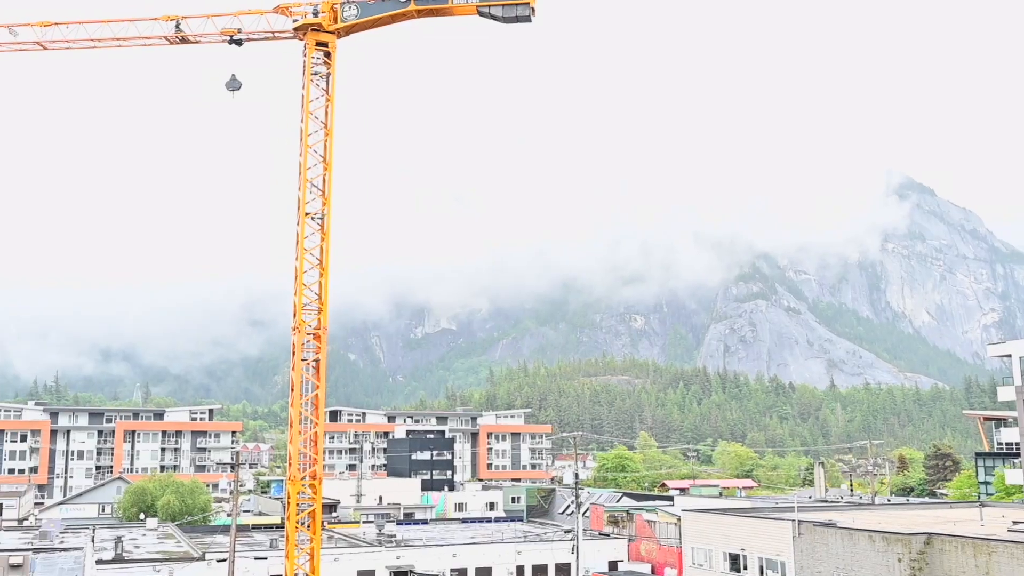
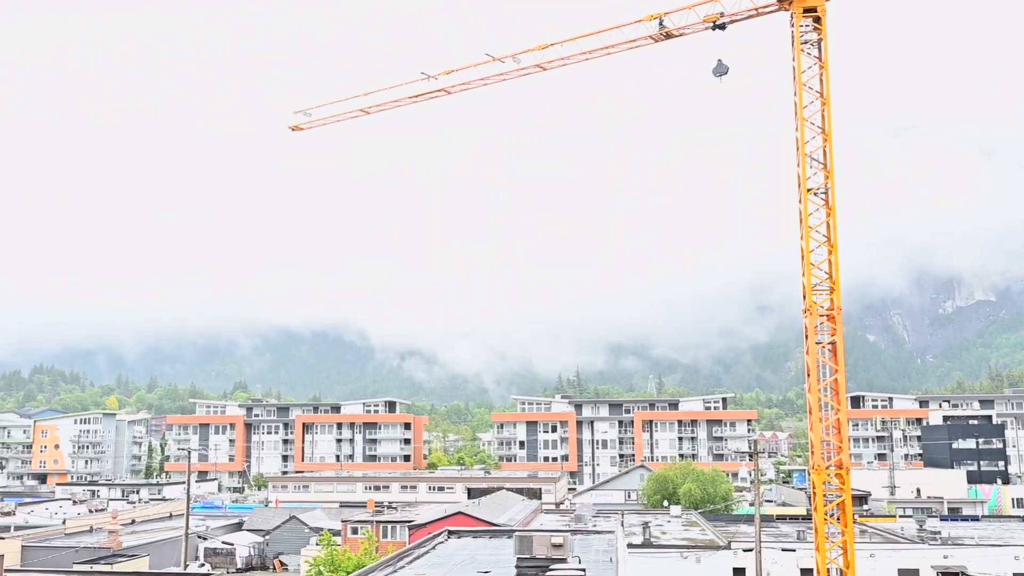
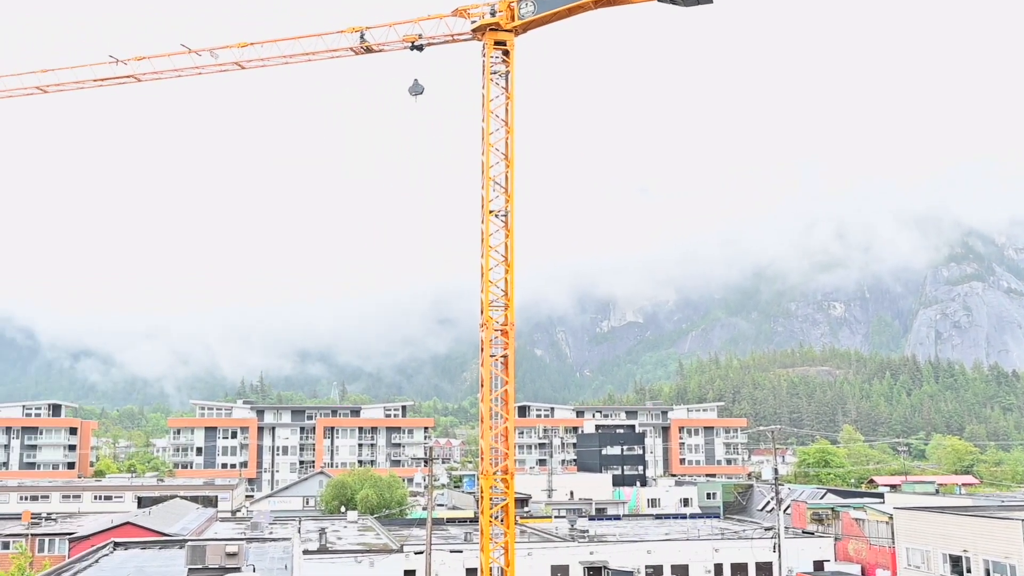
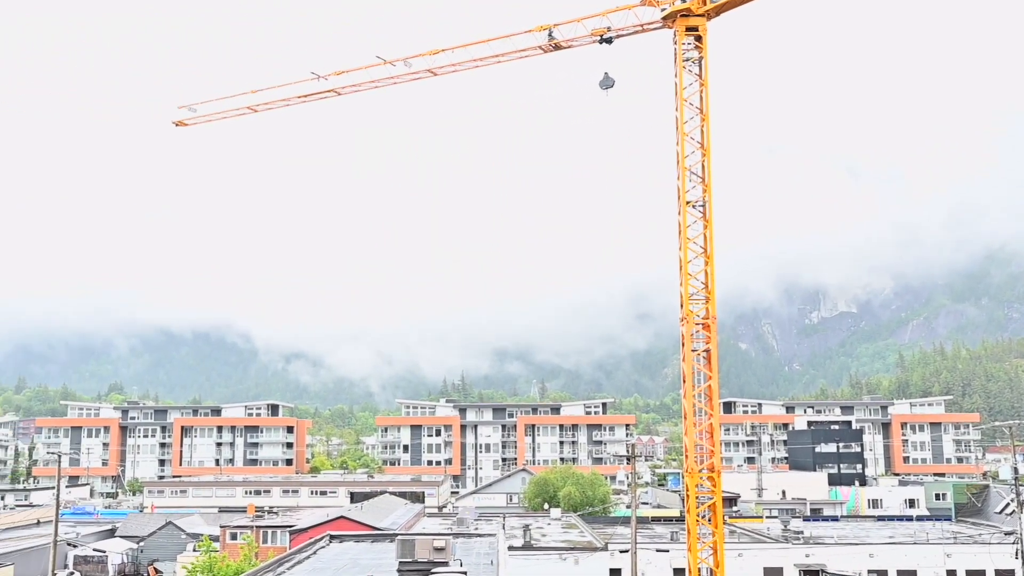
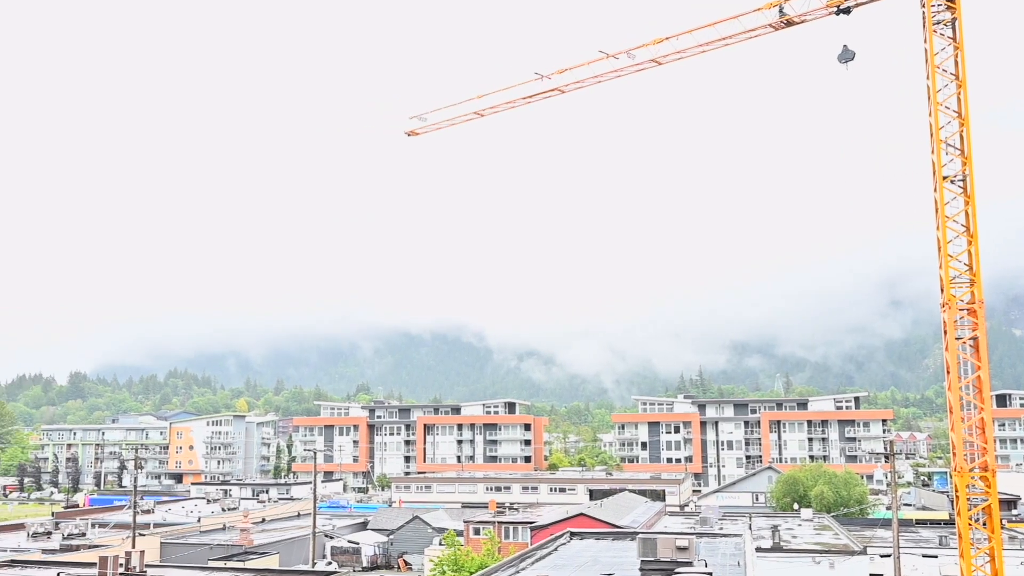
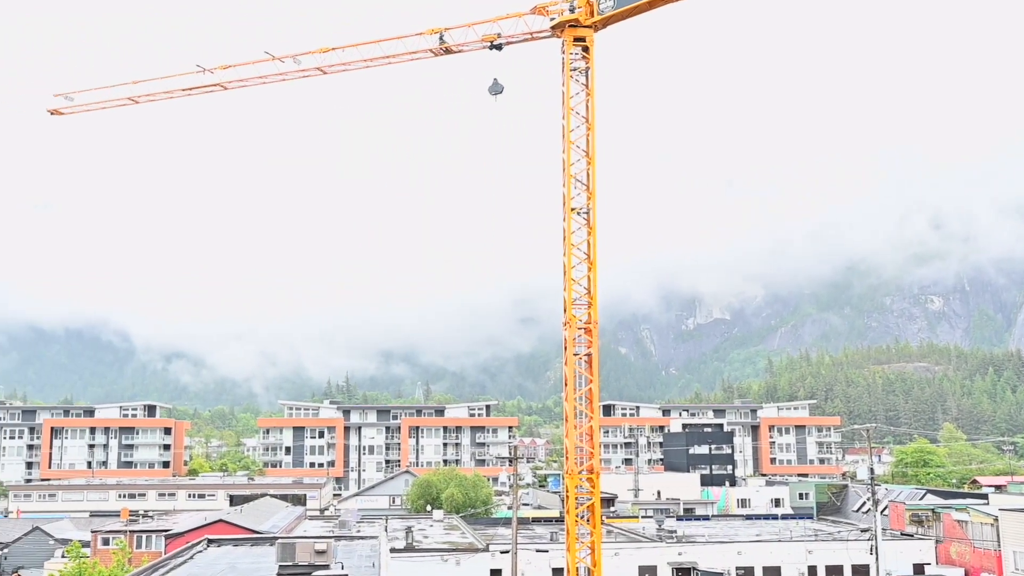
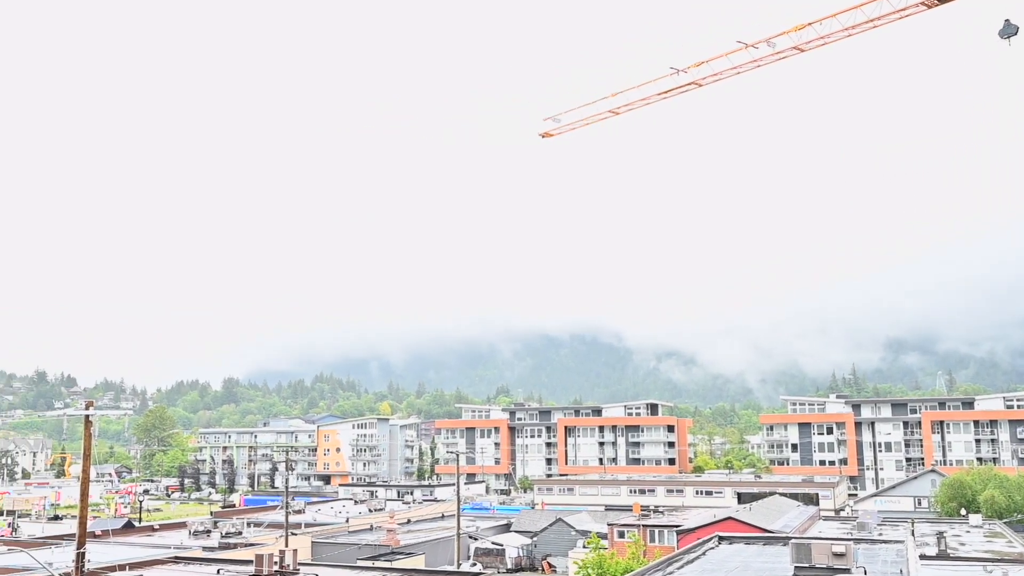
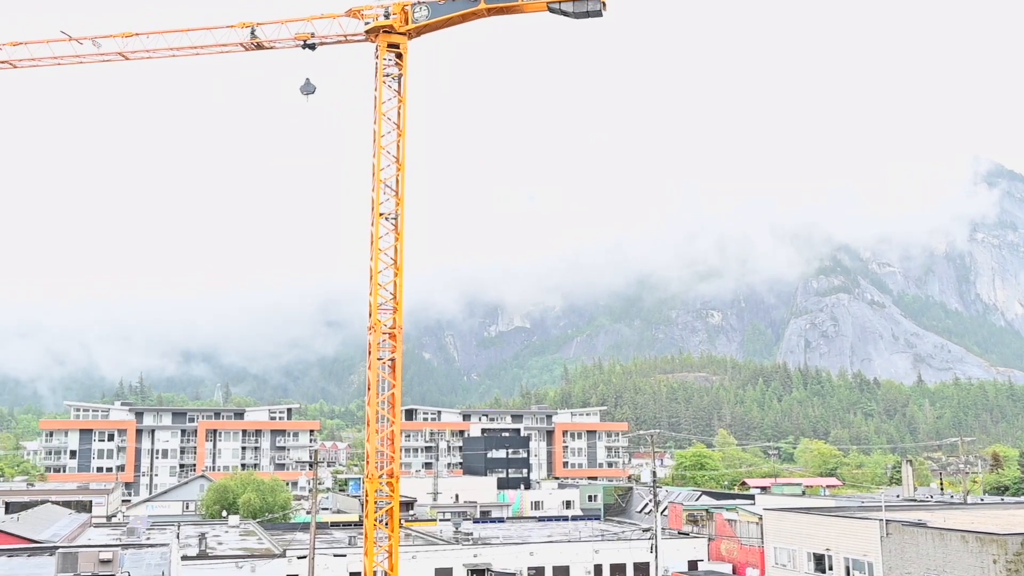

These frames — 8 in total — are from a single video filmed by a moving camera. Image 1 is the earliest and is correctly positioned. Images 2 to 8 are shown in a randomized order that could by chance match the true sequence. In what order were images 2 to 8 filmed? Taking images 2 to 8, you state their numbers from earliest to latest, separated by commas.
8, 3, 6, 4, 2, 5, 7
